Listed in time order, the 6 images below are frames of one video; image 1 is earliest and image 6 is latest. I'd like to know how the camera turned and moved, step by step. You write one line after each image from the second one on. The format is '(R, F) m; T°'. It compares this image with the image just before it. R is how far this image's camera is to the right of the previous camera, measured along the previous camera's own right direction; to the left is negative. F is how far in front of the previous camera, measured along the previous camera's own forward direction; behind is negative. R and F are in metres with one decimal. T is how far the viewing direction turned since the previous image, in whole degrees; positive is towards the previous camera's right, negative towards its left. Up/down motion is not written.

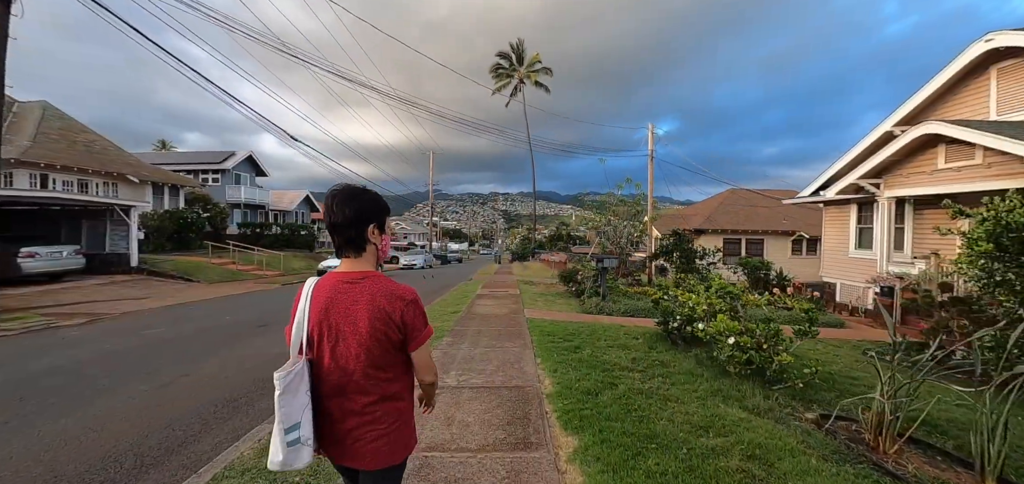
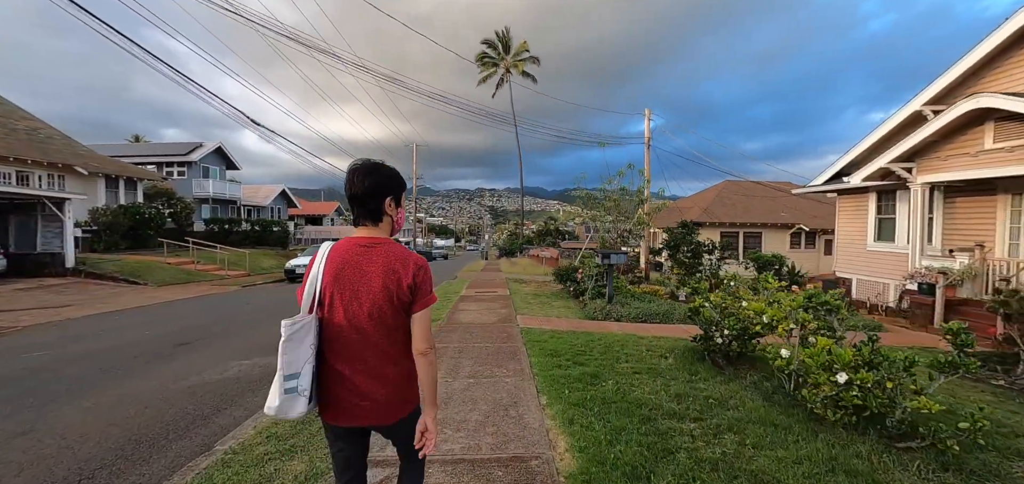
(0.0, +1.5) m; +2°
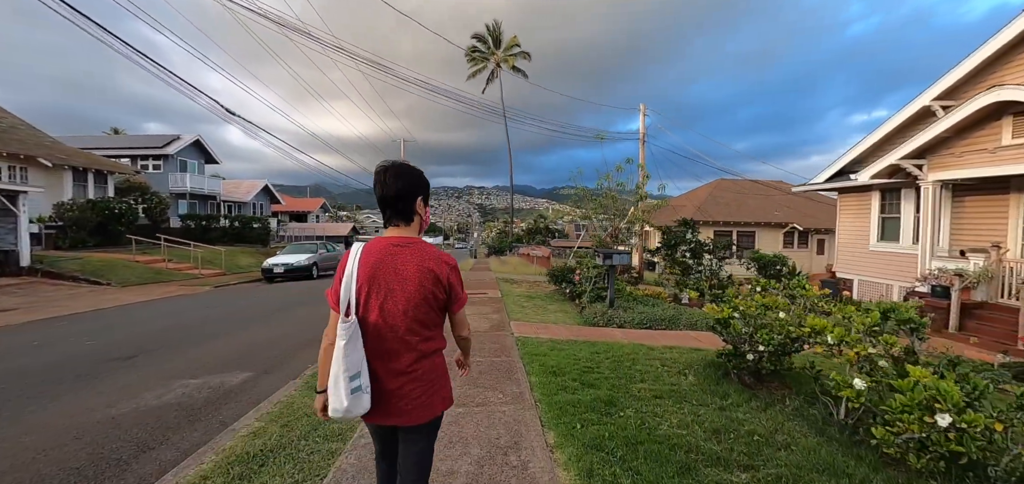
(-0.1, +0.7) m; +2°
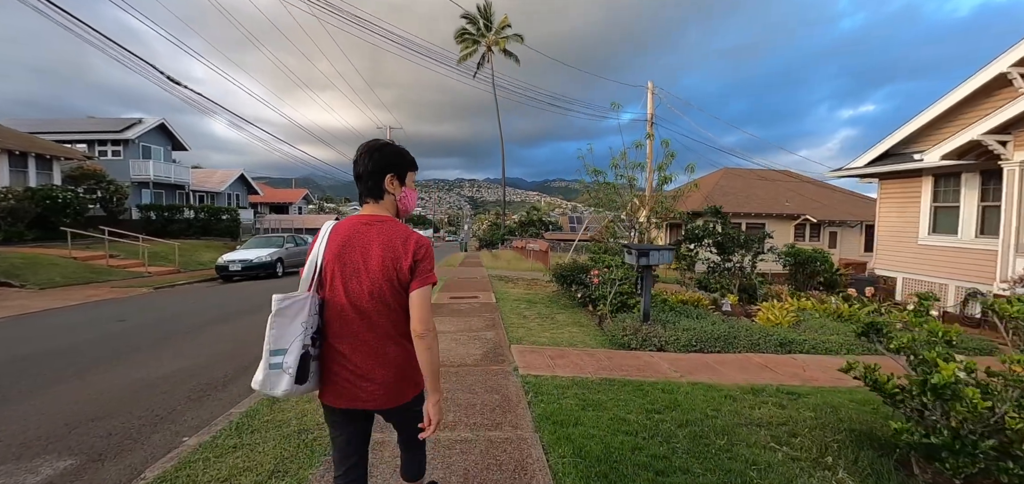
(-0.1, +1.9) m; +1°
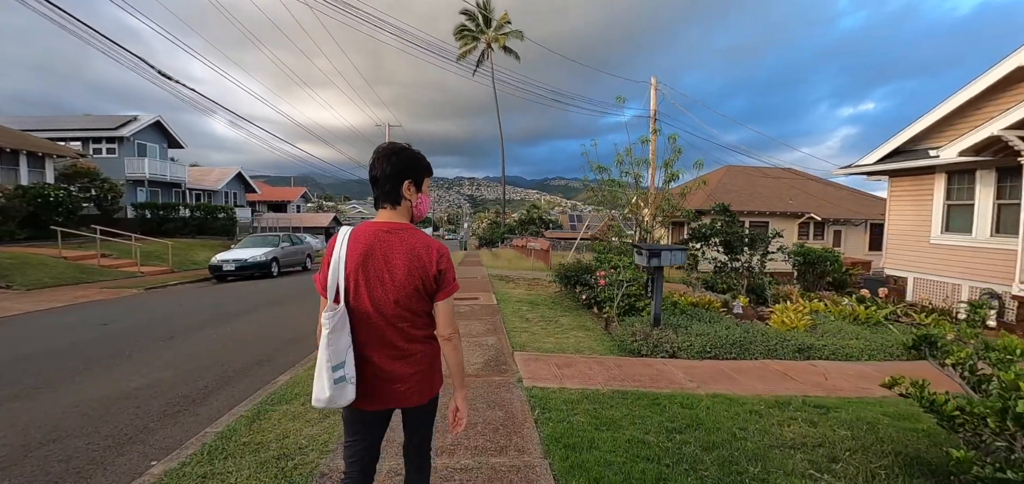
(0.0, +0.3) m; 0°
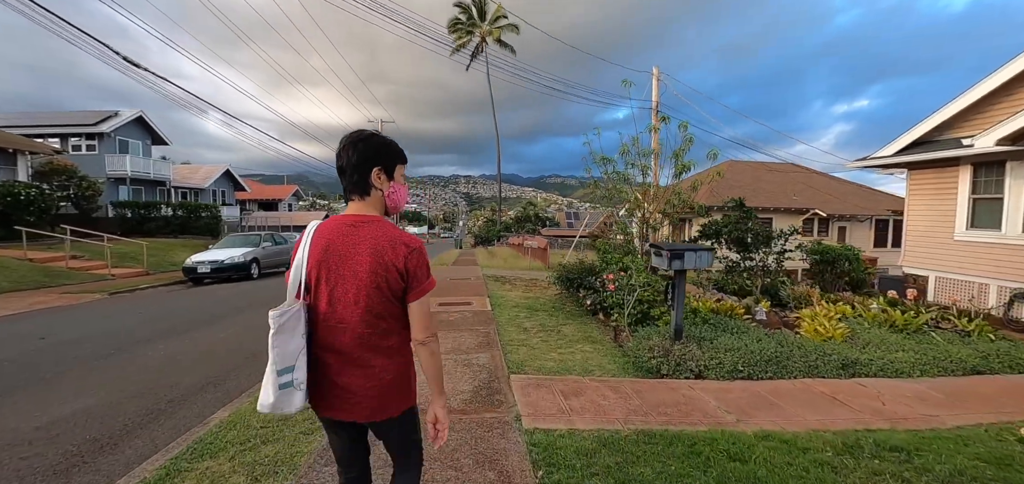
(0.0, +0.8) m; +1°
